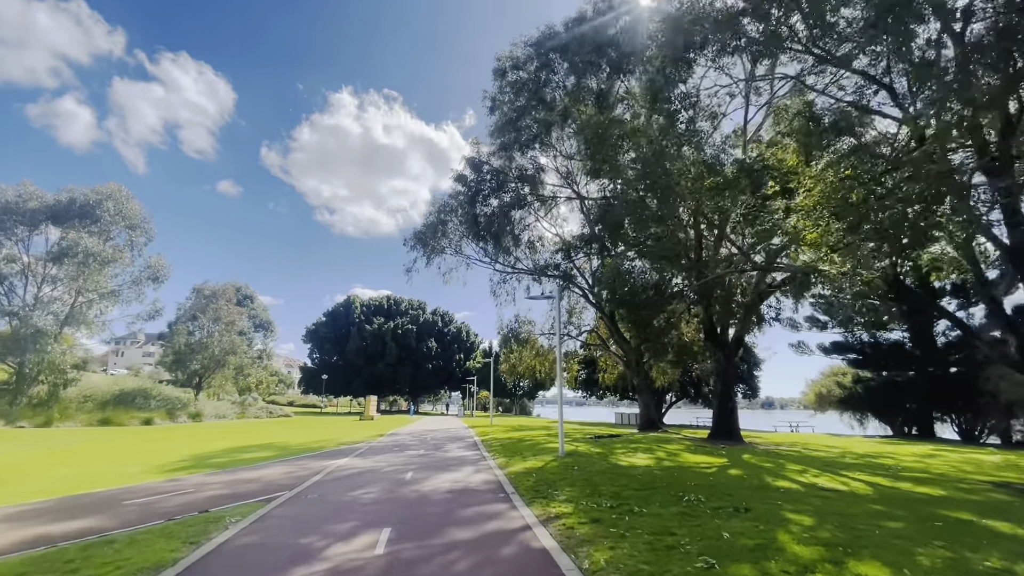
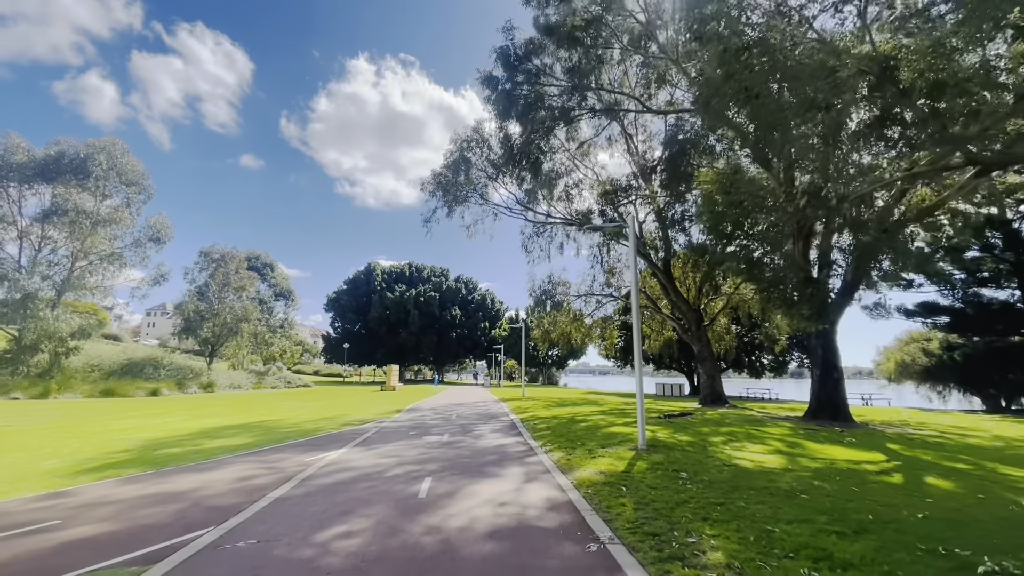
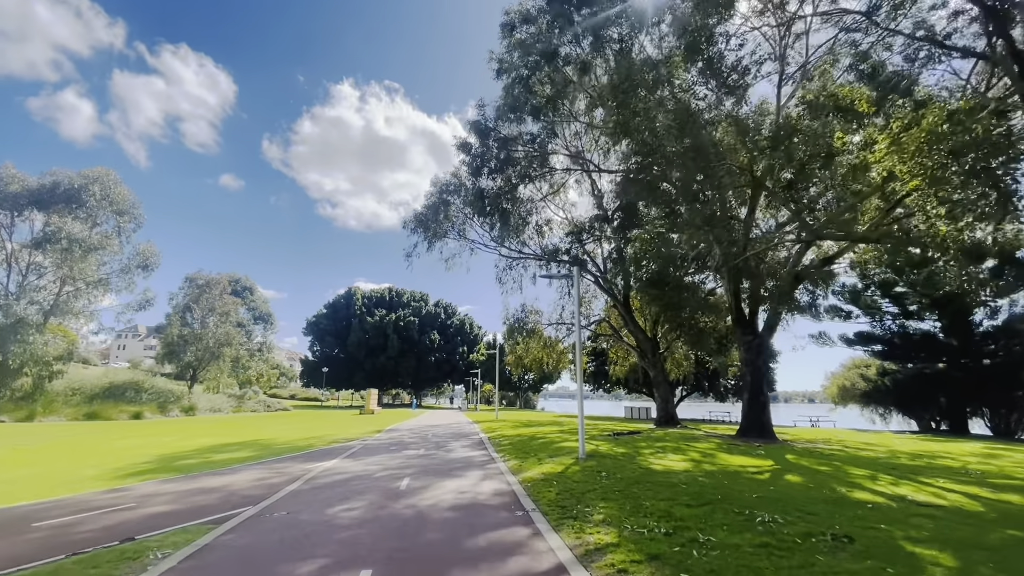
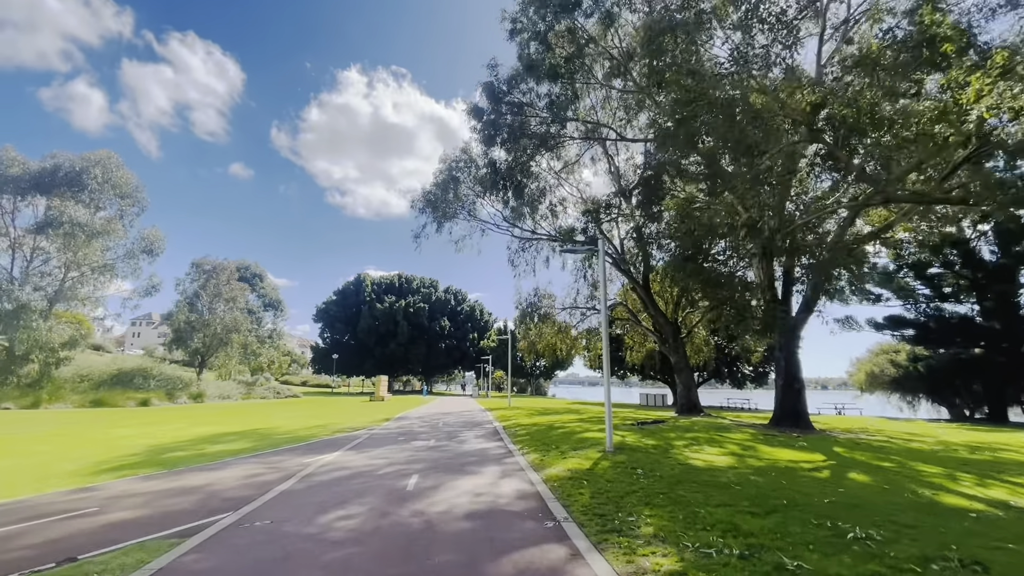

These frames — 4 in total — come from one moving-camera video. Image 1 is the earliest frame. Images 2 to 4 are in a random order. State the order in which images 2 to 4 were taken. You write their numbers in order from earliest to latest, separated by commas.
3, 4, 2
